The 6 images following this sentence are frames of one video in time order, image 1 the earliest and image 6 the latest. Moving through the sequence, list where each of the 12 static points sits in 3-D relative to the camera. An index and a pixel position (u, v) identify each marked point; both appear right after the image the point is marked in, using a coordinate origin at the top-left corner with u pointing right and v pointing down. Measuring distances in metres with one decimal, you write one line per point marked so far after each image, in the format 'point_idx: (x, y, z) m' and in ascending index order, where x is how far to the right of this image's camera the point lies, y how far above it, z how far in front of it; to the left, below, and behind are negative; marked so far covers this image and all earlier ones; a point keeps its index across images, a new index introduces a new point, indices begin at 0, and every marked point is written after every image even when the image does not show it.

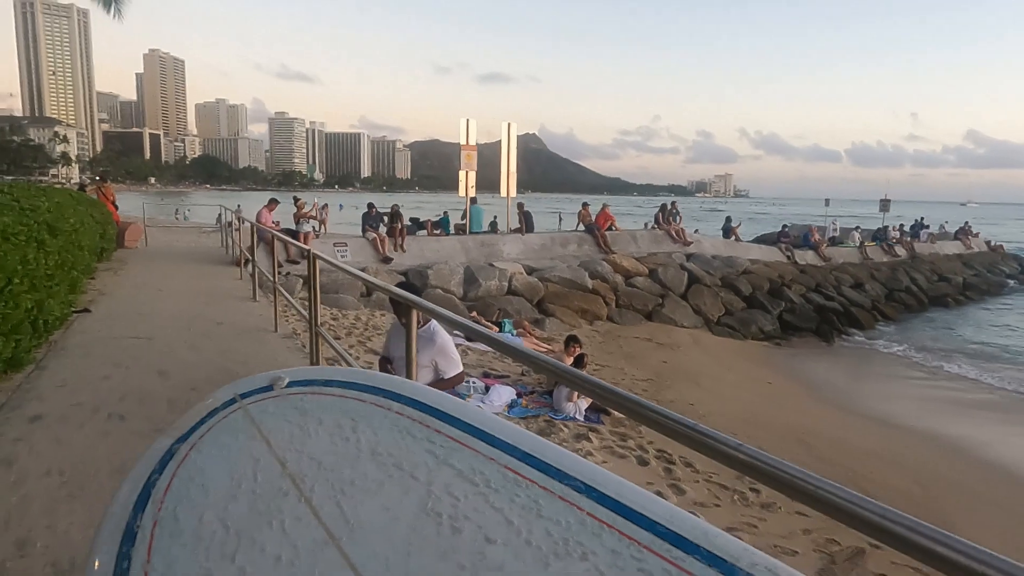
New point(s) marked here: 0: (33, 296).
0: (-4.1, -0.1, +5.7) m
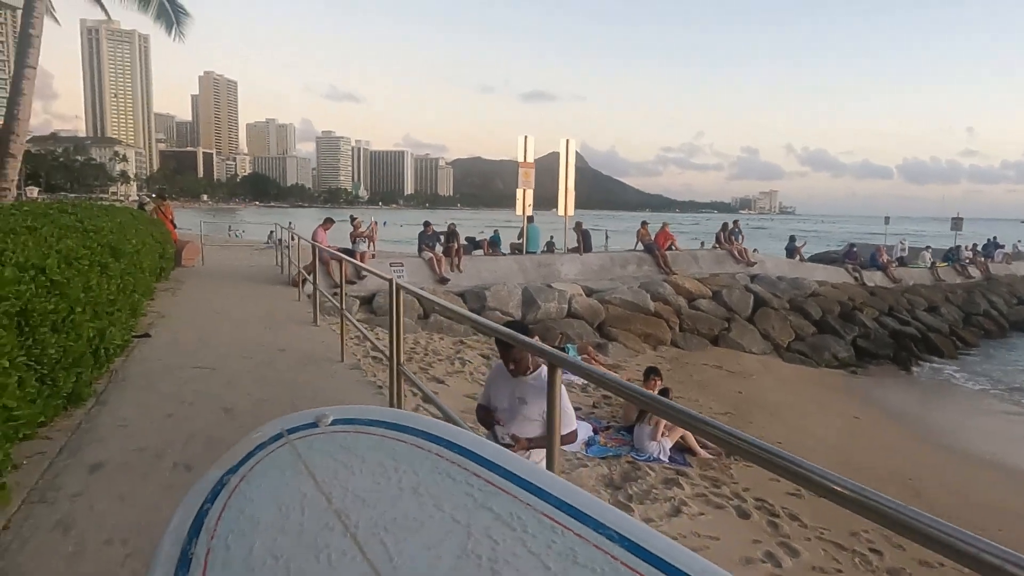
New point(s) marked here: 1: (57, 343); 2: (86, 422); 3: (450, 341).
0: (-3.4, -0.3, +5.4) m
1: (-3.0, -0.4, +4.4) m
2: (-3.0, -0.9, +4.7) m
3: (-1.1, -1.0, +11.8) m
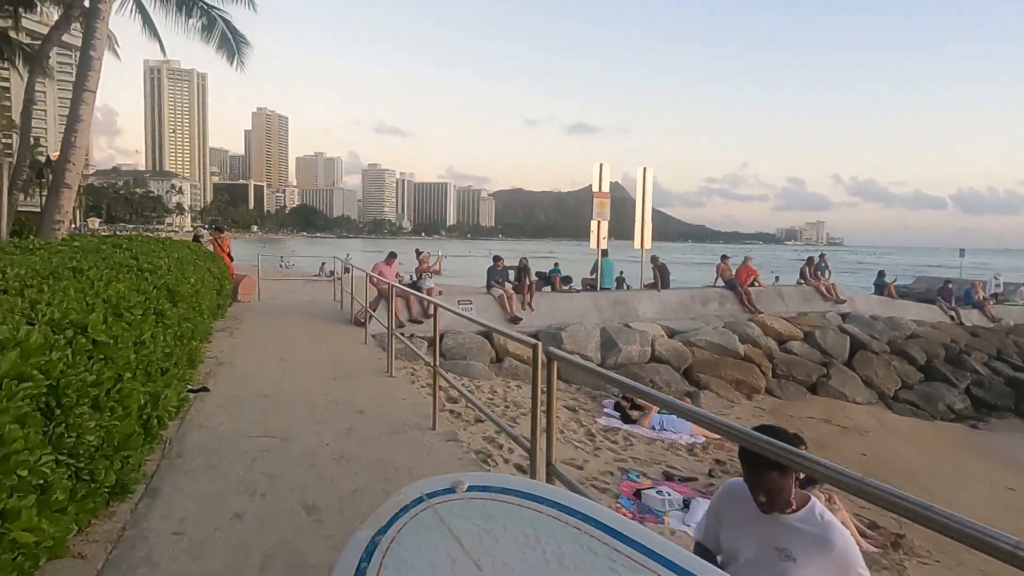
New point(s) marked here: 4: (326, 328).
0: (-2.4, -0.6, +4.3) m
1: (-2.1, -0.7, +3.3) m
2: (-2.0, -1.3, +3.6) m
3: (+0.3, -1.6, +10.6) m
4: (-3.3, -0.7, +11.7) m
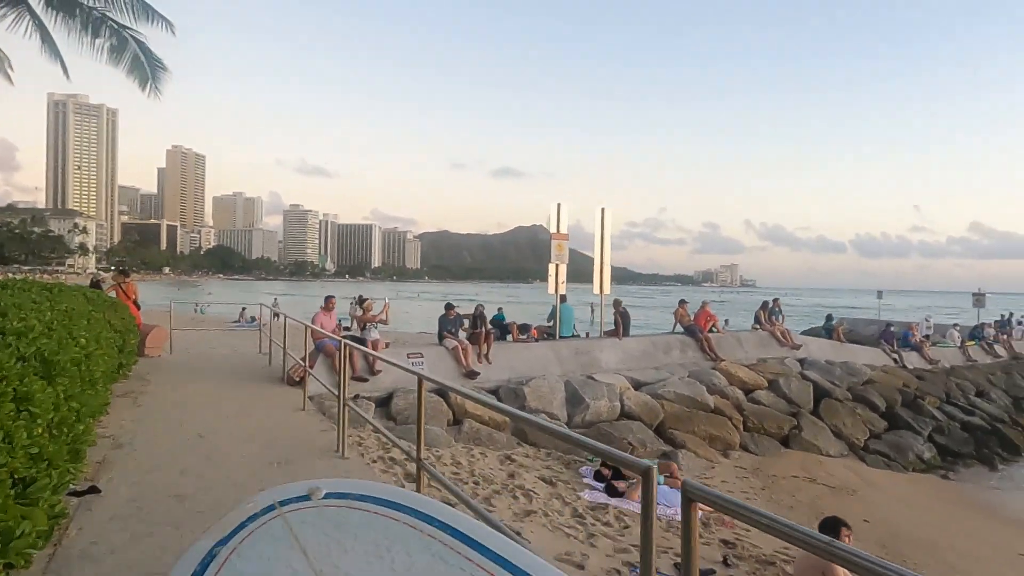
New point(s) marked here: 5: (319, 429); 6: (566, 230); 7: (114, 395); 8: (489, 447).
0: (-2.2, -1.0, +2.7) m
1: (-1.7, -1.0, +1.8) m
2: (-1.7, -1.6, +2.0) m
3: (-0.2, -2.4, +9.2) m
4: (-3.9, -1.5, +10.0) m
5: (-2.2, -1.6, +7.6) m
6: (+1.1, +1.2, +14.2) m
7: (-5.3, -1.4, +8.8) m
8: (-0.3, -2.3, +9.7) m
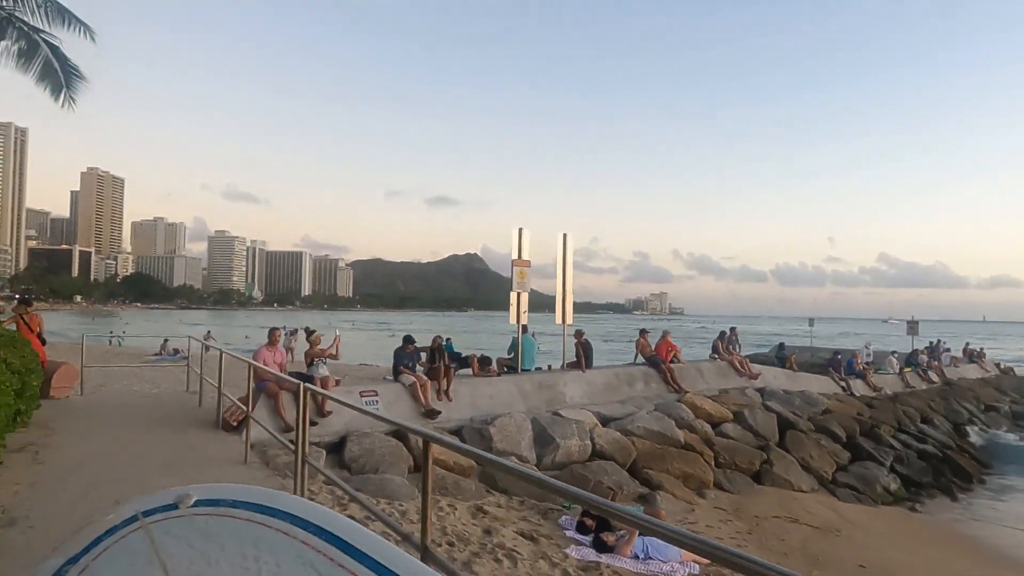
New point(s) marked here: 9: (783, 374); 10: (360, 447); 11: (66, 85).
0: (-1.8, -1.1, +1.6) m
1: (-1.3, -1.0, +0.7) m
2: (-1.4, -1.6, +0.9) m
3: (-0.6, -2.7, +8.1) m
4: (-4.3, -1.9, +8.6) m
5: (-2.4, -1.9, +6.4) m
6: (+0.3, +0.6, +13.4) m
7: (-5.5, -1.7, +7.3) m
8: (-0.7, -2.7, +8.7) m
9: (+7.7, -2.4, +19.0) m
10: (-2.1, -2.1, +9.1) m
11: (-10.6, +4.8, +15.8) m
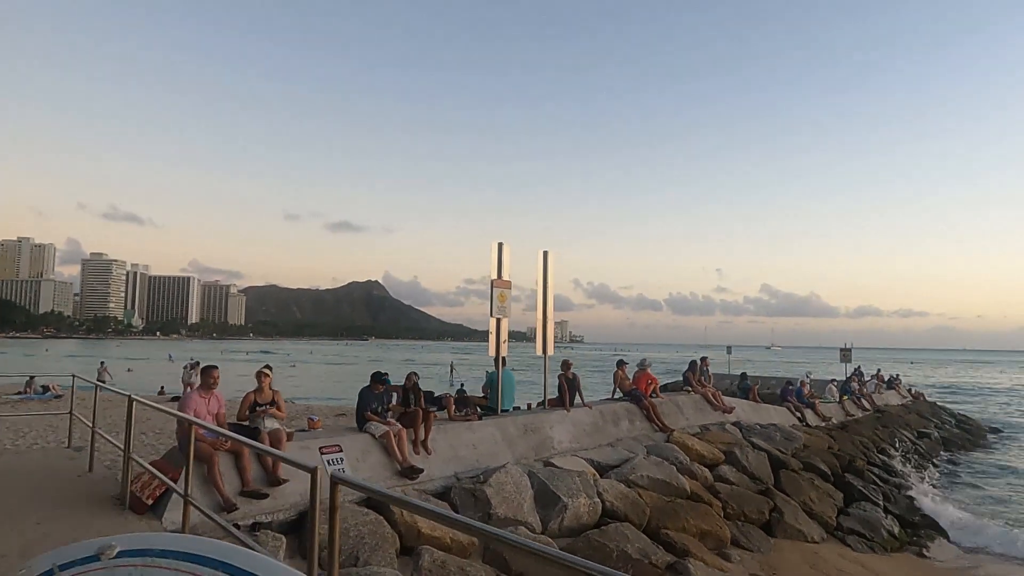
0: (-0.5, -1.0, -0.6) m
1: (+0.1, -0.9, -1.4) m
2: (+0.1, -1.5, -1.3) m
3: (-0.2, -2.9, +6.0) m
4: (-3.9, -2.1, +5.9) m
5: (-1.7, -2.0, +4.0) m
6: (-0.1, +0.2, +11.5) m
7: (-5.0, -1.9, +4.5) m
8: (-0.4, -2.9, +6.5) m
9: (+6.4, -3.2, +17.9) m
10: (-1.8, -2.4, +6.7) m
11: (-11.2, +4.4, +12.4) m
